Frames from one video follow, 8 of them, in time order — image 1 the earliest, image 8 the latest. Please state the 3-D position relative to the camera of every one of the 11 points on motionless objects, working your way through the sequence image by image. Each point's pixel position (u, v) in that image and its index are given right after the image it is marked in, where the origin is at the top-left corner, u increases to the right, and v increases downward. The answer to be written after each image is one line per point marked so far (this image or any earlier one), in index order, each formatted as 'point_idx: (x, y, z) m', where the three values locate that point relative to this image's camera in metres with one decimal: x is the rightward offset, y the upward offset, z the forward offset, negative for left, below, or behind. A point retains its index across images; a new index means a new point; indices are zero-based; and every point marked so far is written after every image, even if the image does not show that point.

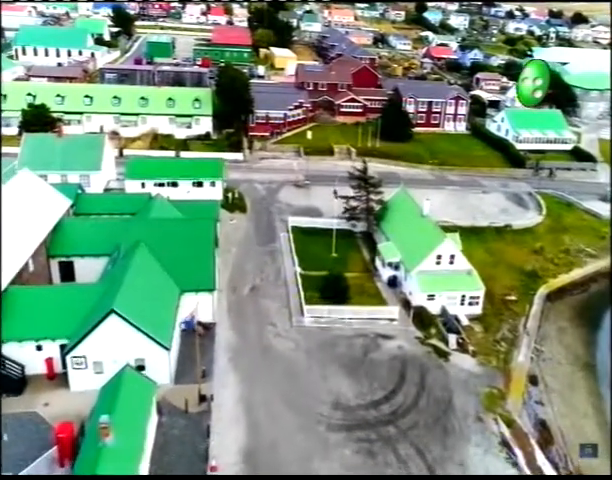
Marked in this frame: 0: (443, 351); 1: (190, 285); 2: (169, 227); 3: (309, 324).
0: (+6.7, -5.4, +19.2) m
1: (-5.5, -2.1, +18.8) m
2: (-6.9, +0.8, +19.8) m
3: (+0.2, -4.2, +19.7) m
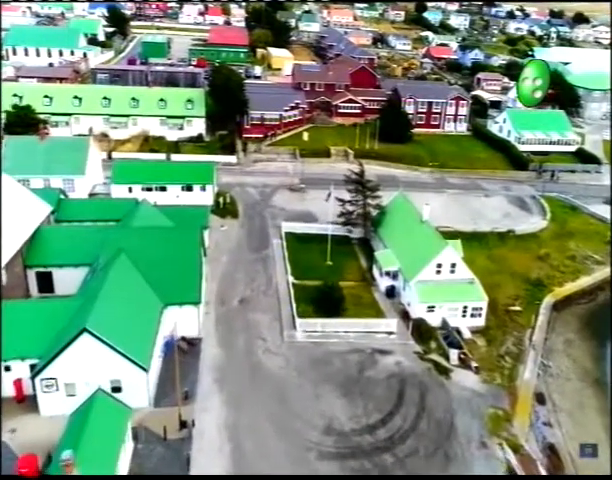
0: (+6.3, -5.8, +18.0) m
1: (-5.9, -2.6, +17.7) m
2: (-7.3, +0.3, +18.6) m
3: (-0.2, -4.7, +18.5) m
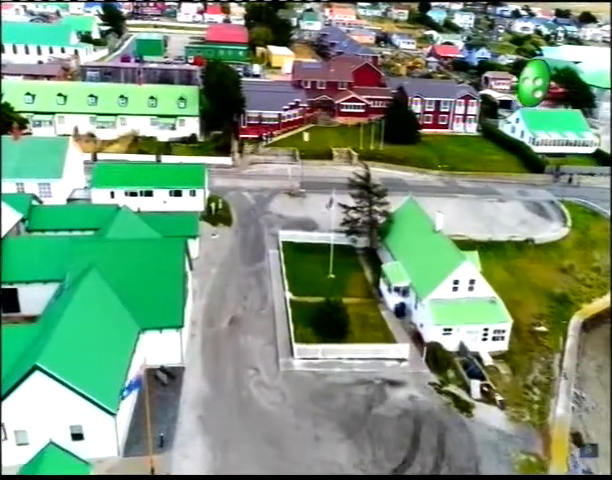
0: (+6.2, -6.4, +15.5) m
1: (-5.9, -3.1, +15.3) m
2: (-7.3, -0.2, +16.2) m
3: (-0.3, -5.2, +16.1) m
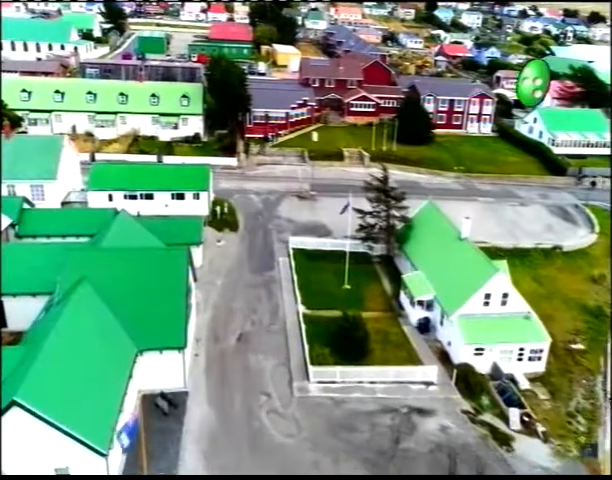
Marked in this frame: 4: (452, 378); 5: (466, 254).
0: (+6.9, -6.8, +13.8) m
1: (-5.3, -3.5, +13.6) m
2: (-6.7, -0.6, +14.5) m
3: (+0.4, -5.6, +14.3) m
4: (+5.7, -5.4, +15.6) m
5: (+7.4, -0.6, +18.1) m
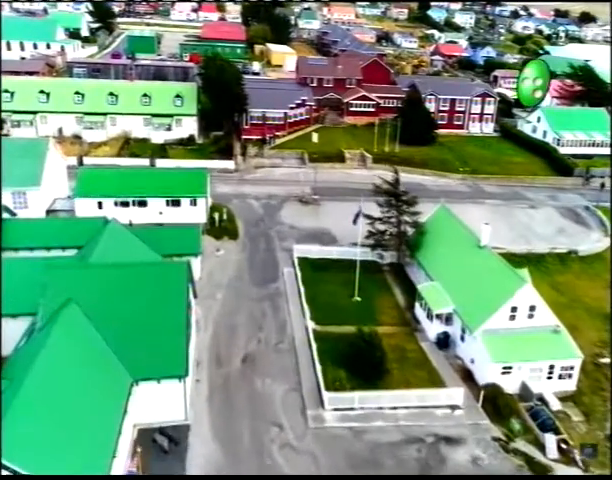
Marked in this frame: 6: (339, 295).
0: (+7.4, -7.1, +12.5) m
1: (-4.8, -3.9, +12.1) m
2: (-6.2, -1.1, +13.0) m
3: (+0.9, -6.0, +12.9) m
4: (+6.2, -5.8, +14.2) m
5: (+7.8, -0.9, +16.8) m
6: (+1.5, -2.6, +18.7) m
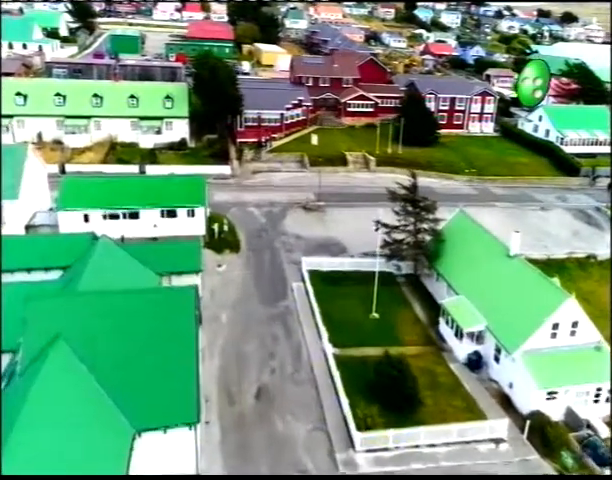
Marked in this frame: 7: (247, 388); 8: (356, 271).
0: (+8.3, -7.5, +11.0) m
1: (-4.0, -4.6, +10.2) m
2: (-5.5, -1.7, +11.1) m
3: (+1.7, -6.5, +11.3) m
4: (+7.0, -6.2, +12.8) m
5: (+8.4, -1.3, +15.4) m
6: (+2.1, -3.1, +17.0) m
7: (-2.0, -5.0, +13.2) m
8: (+2.4, -1.5, +19.0) m
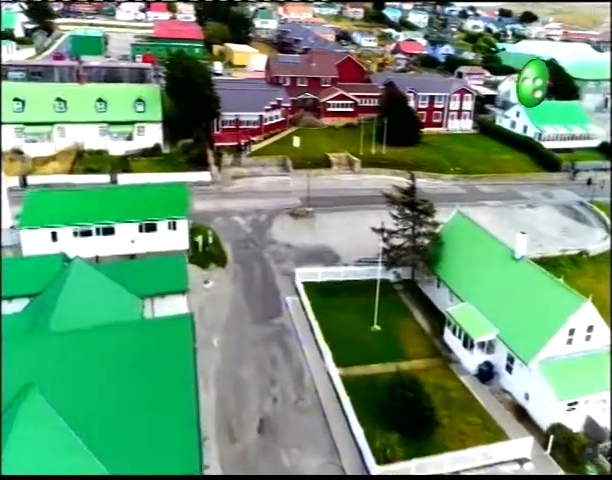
0: (+8.7, -7.5, +10.3) m
1: (-3.6, -5.1, +8.8) m
2: (-5.3, -2.4, +9.6) m
3: (+2.1, -6.8, +10.2) m
4: (+7.3, -6.3, +12.0) m
5: (+8.3, -1.4, +14.7) m
6: (+2.0, -3.4, +15.9) m
7: (-1.8, -5.5, +11.8) m
8: (+2.1, -1.9, +18.0) m
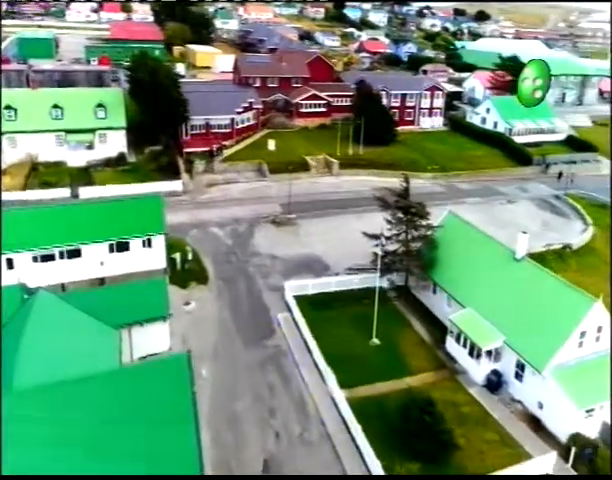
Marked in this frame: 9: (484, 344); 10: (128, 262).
0: (+9.1, -7.5, +9.9) m
1: (-3.1, -5.7, +7.3) m
2: (-5.0, -3.0, +8.0) m
3: (+2.6, -7.2, +9.2) m
4: (+7.5, -6.4, +11.4) m
5: (+8.0, -1.4, +14.2) m
6: (+1.8, -3.8, +14.9) m
7: (-1.5, -6.0, +10.5) m
8: (+1.7, -2.2, +17.0) m
9: (+6.1, -3.5, +13.4) m
10: (-7.3, -0.8, +16.2) m
